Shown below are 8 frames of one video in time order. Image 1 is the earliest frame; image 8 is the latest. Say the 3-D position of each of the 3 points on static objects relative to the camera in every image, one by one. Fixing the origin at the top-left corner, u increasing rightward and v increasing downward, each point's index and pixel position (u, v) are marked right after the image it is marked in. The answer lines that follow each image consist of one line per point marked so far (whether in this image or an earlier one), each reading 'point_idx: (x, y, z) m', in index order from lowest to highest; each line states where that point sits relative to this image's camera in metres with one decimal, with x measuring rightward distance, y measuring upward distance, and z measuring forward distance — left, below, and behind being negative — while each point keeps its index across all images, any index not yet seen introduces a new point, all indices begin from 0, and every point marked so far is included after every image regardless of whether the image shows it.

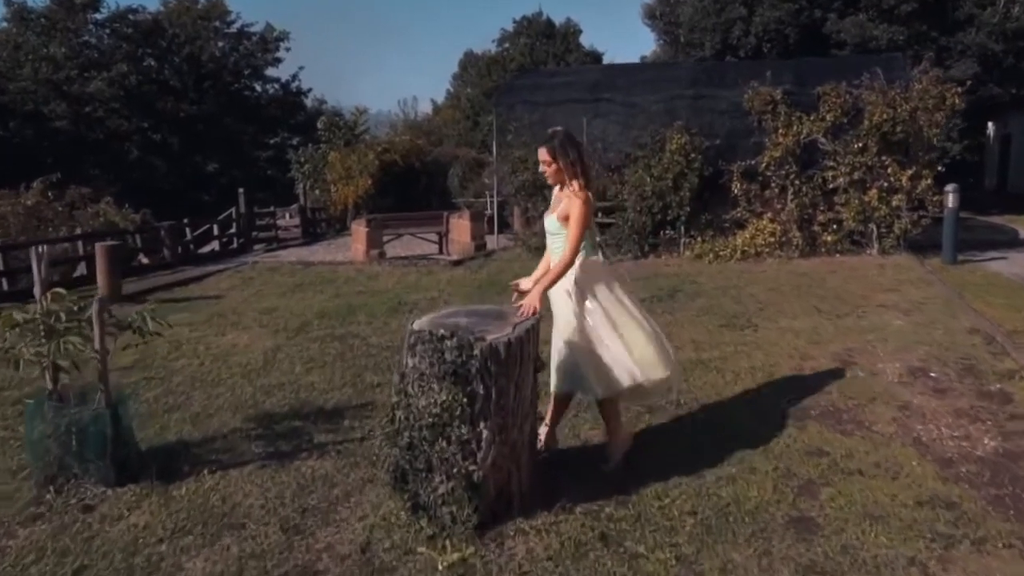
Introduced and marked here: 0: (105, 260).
0: (-4.8, +0.4, +12.8) m
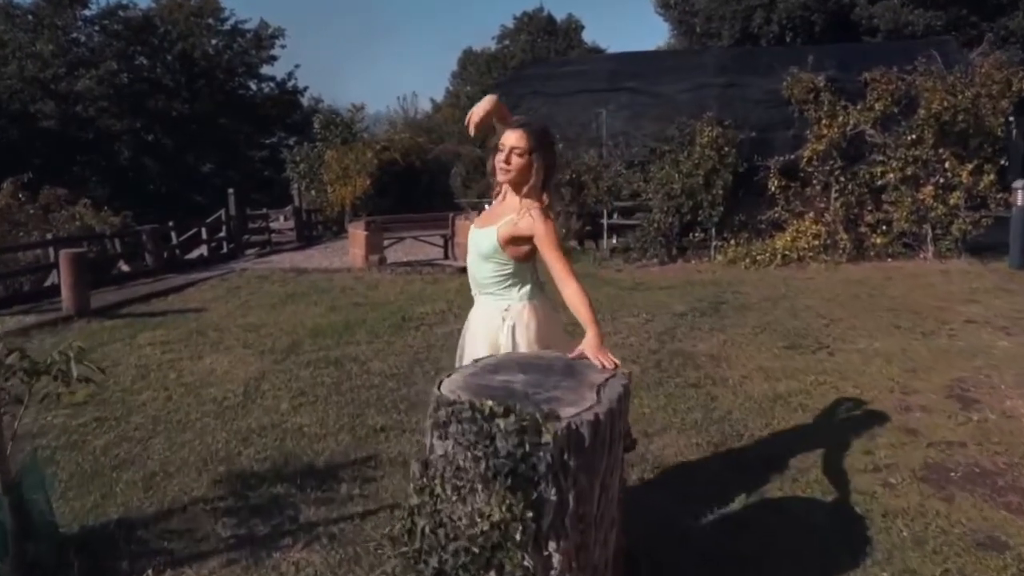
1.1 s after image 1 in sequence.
0: (-4.6, +0.2, +11.4) m
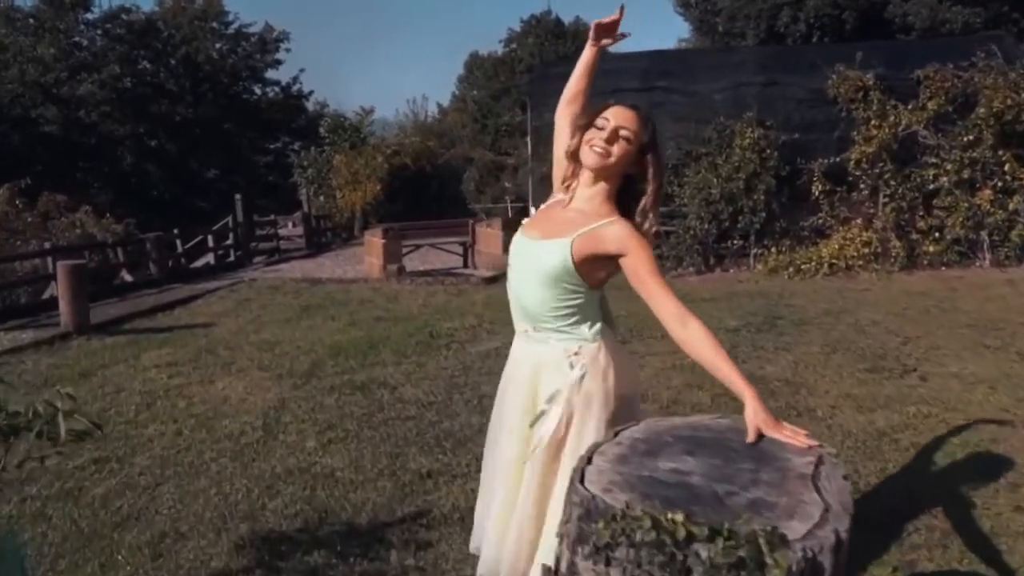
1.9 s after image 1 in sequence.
0: (-4.3, +0.1, +10.5) m
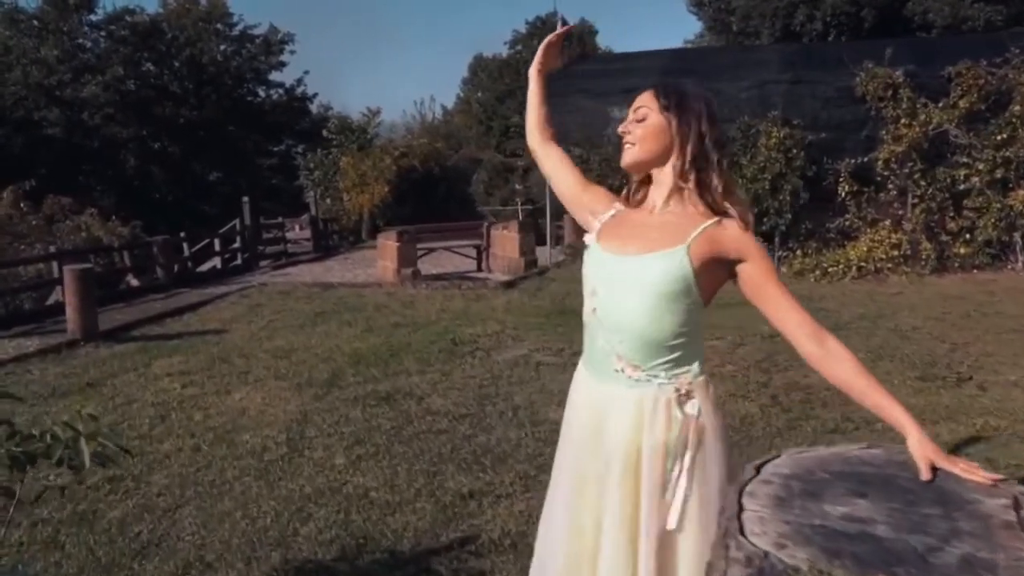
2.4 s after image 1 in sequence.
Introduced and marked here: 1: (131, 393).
0: (-4.0, 0.0, +10.2) m
1: (-2.6, -0.7, +7.5) m
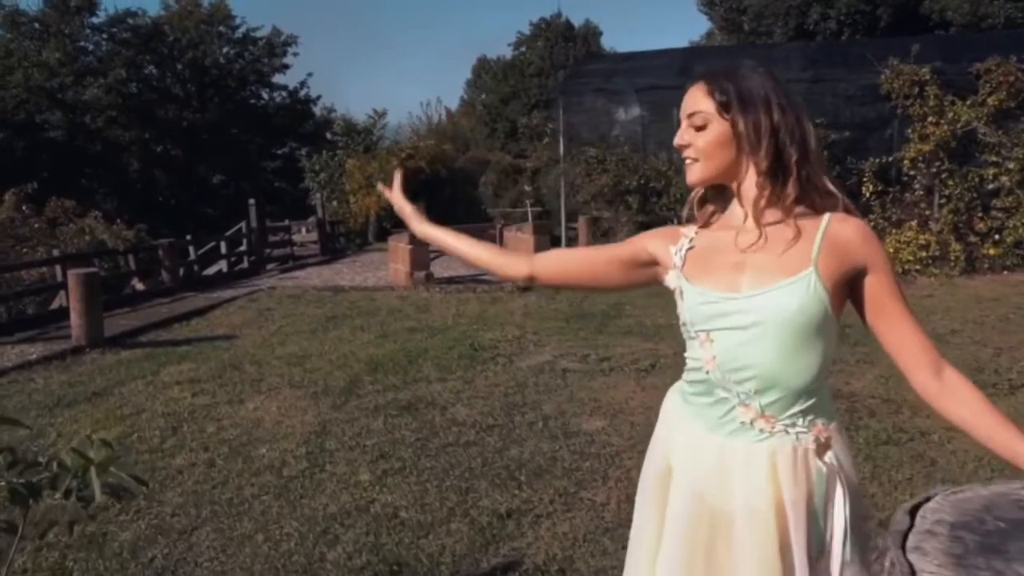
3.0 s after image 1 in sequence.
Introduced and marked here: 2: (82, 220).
0: (-3.9, 0.0, +9.8) m
1: (-2.4, -0.7, +7.2) m
2: (-6.4, +1.0, +16.4) m
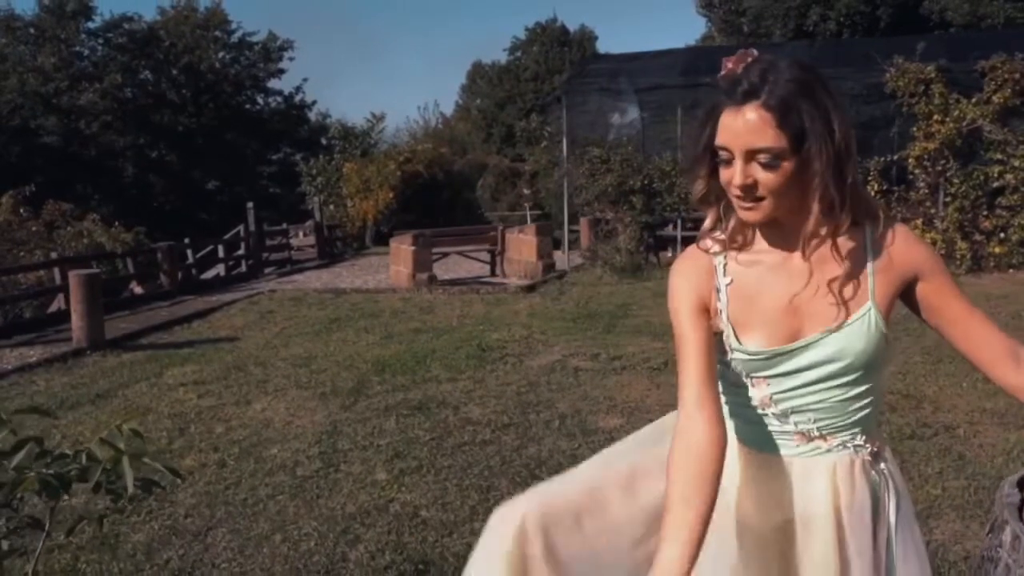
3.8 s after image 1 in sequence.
0: (-3.8, 0.0, +9.7) m
1: (-2.4, -0.7, +7.0) m
2: (-6.4, +1.0, +16.3) m
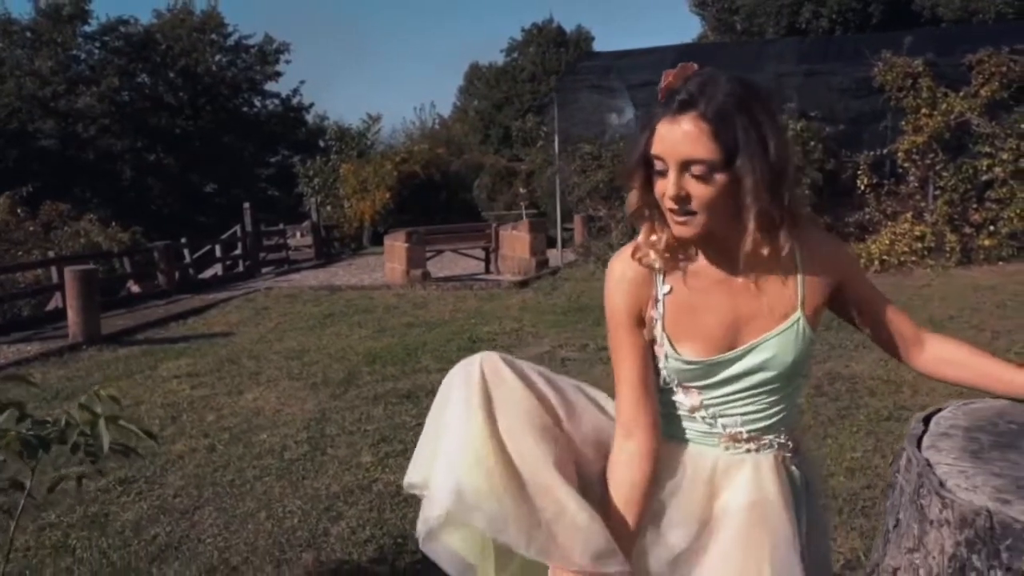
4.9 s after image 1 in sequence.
0: (-3.9, 0.0, +9.8) m
1: (-2.4, -0.7, +7.1) m
2: (-6.5, +1.0, +16.4) m
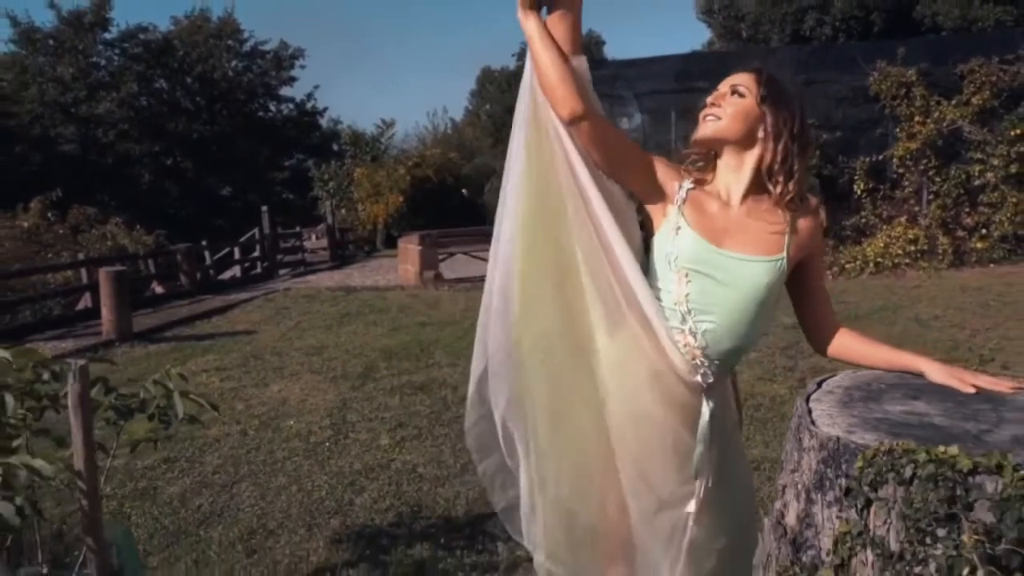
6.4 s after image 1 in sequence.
0: (-3.8, 0.0, +10.4) m
1: (-2.4, -0.7, +7.7) m
2: (-6.4, +0.9, +17.0) m
